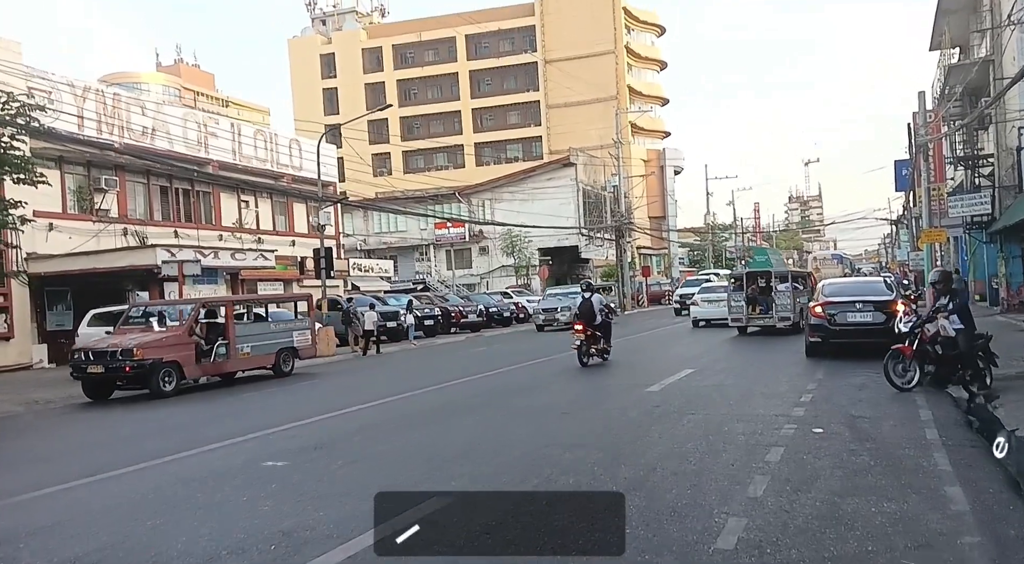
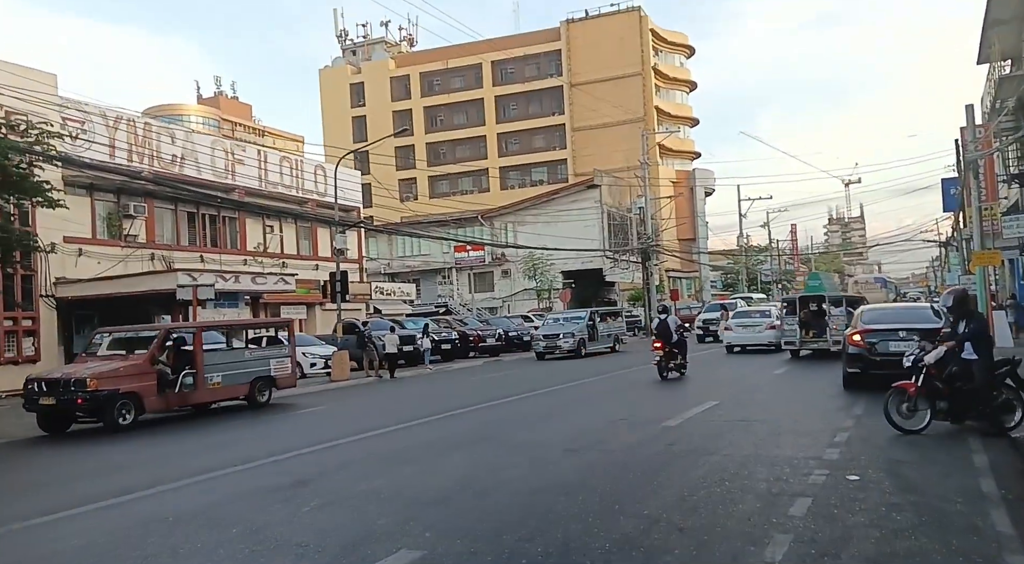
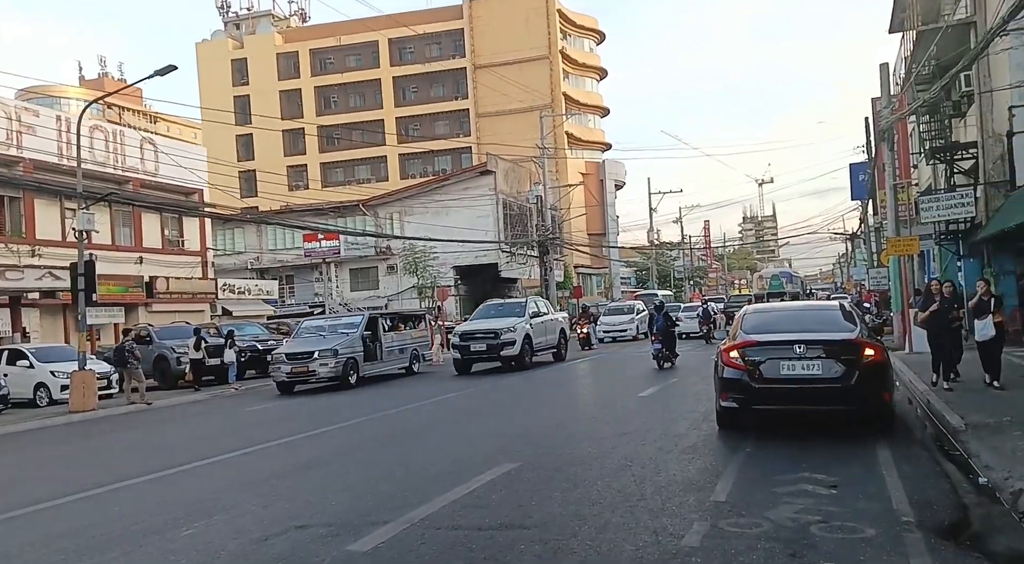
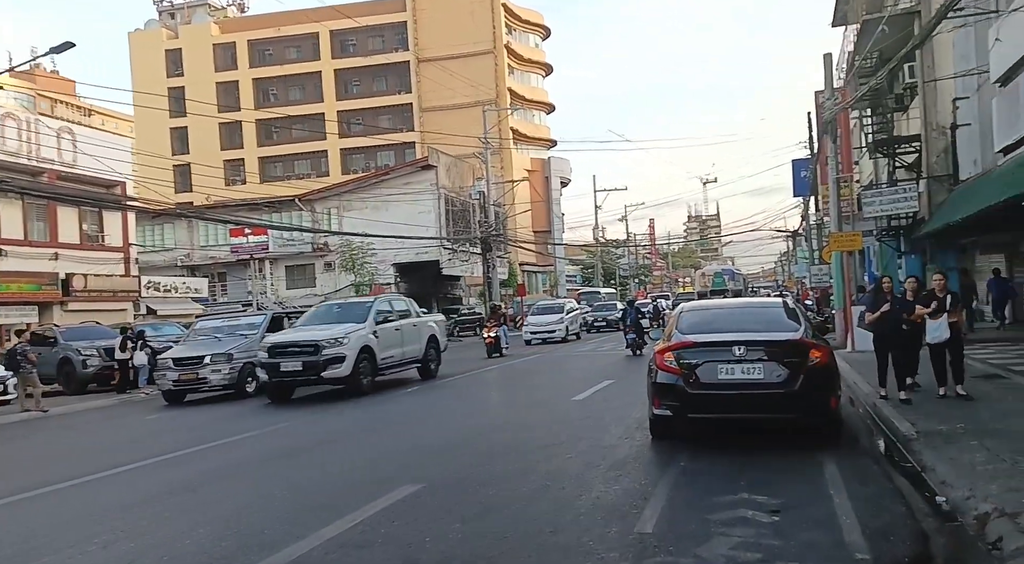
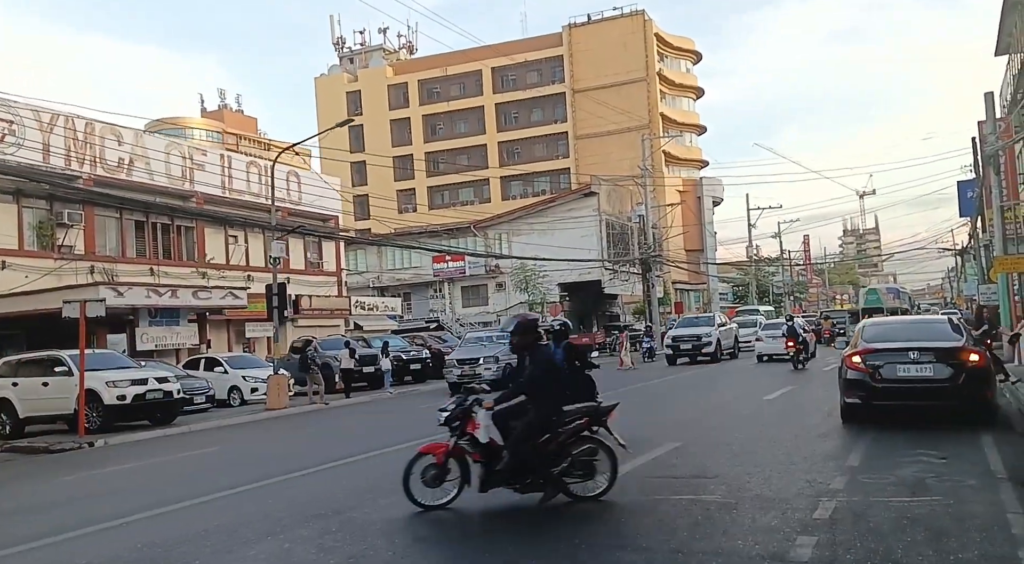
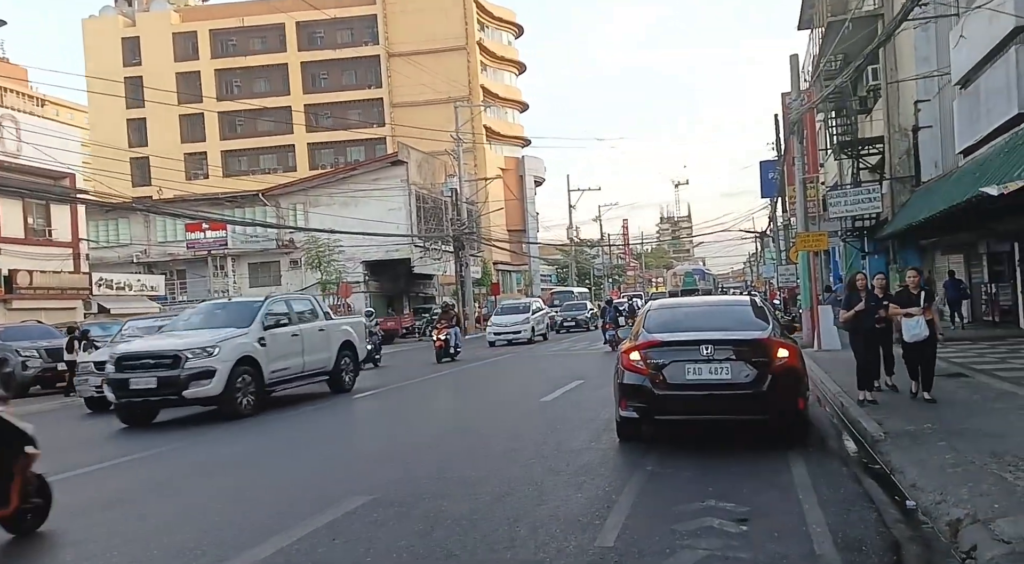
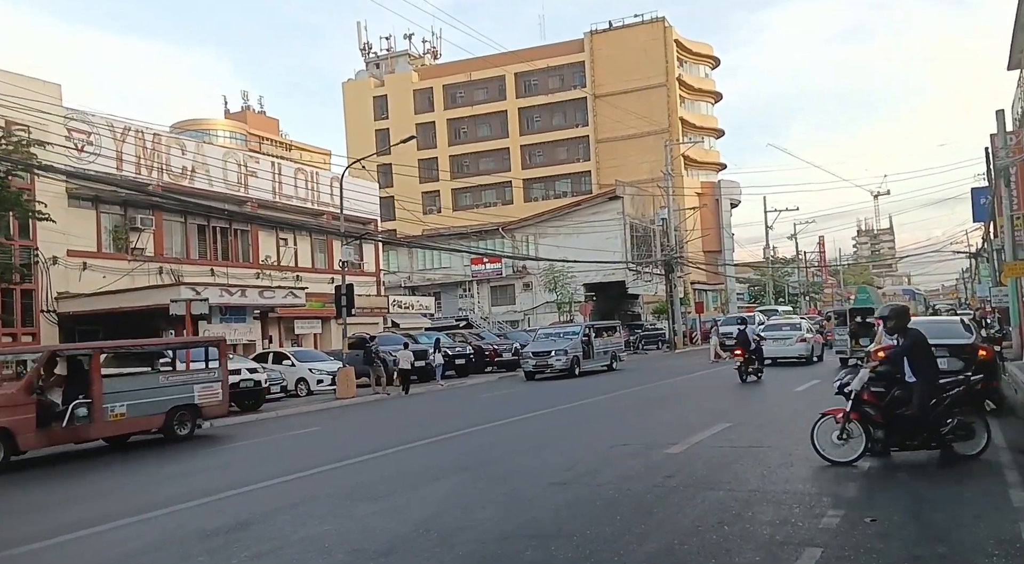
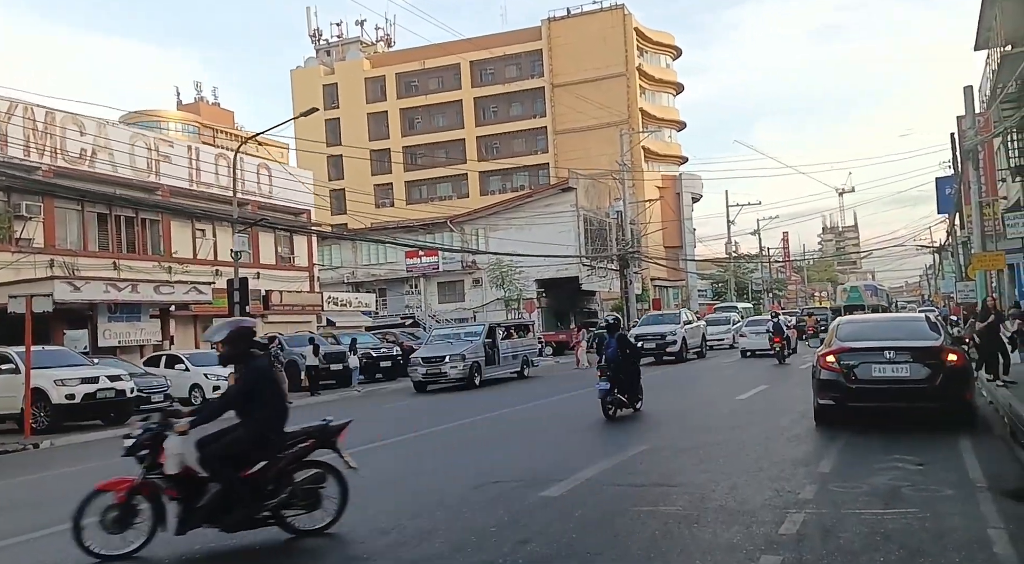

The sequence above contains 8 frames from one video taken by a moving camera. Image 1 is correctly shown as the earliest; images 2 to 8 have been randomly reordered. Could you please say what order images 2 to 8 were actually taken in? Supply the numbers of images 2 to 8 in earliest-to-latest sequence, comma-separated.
2, 7, 5, 8, 3, 4, 6
